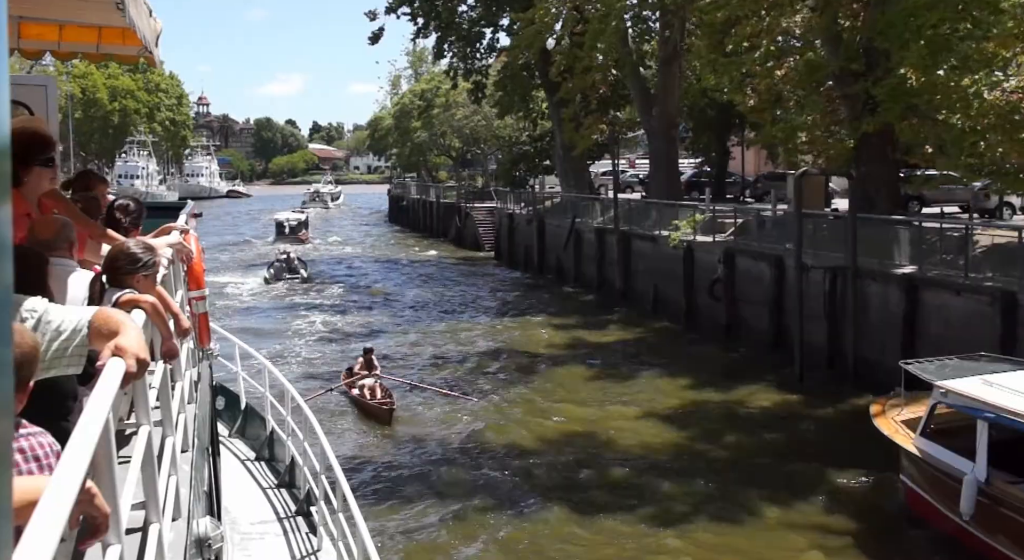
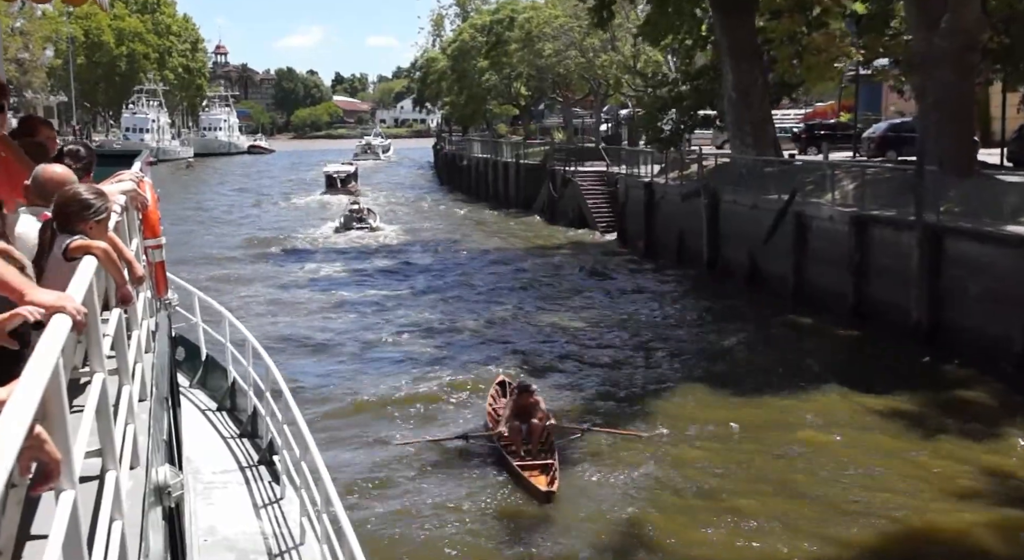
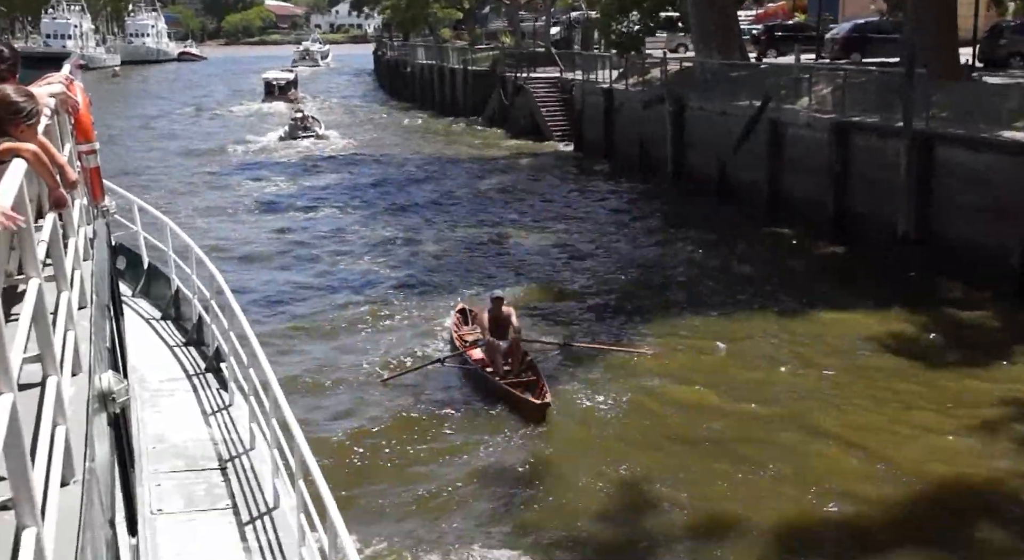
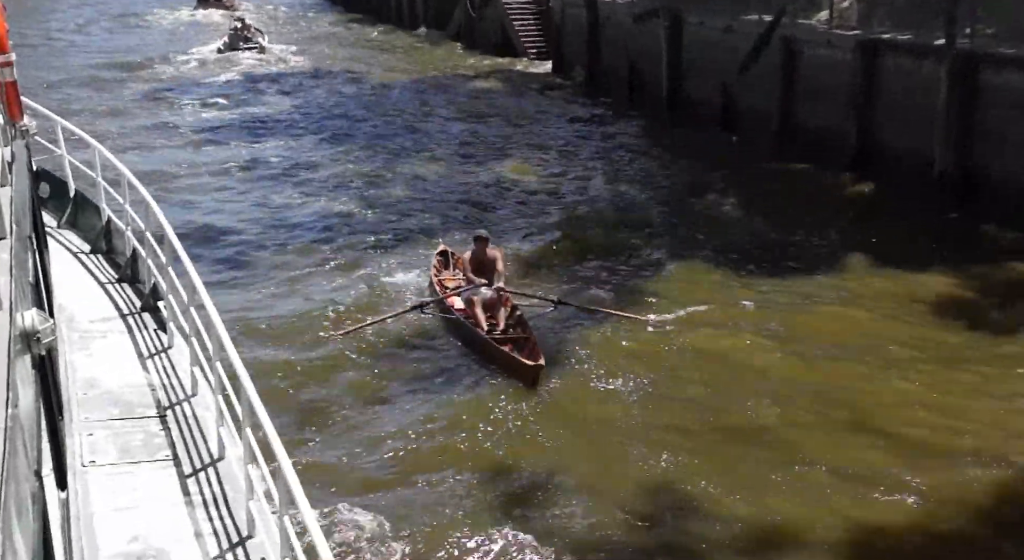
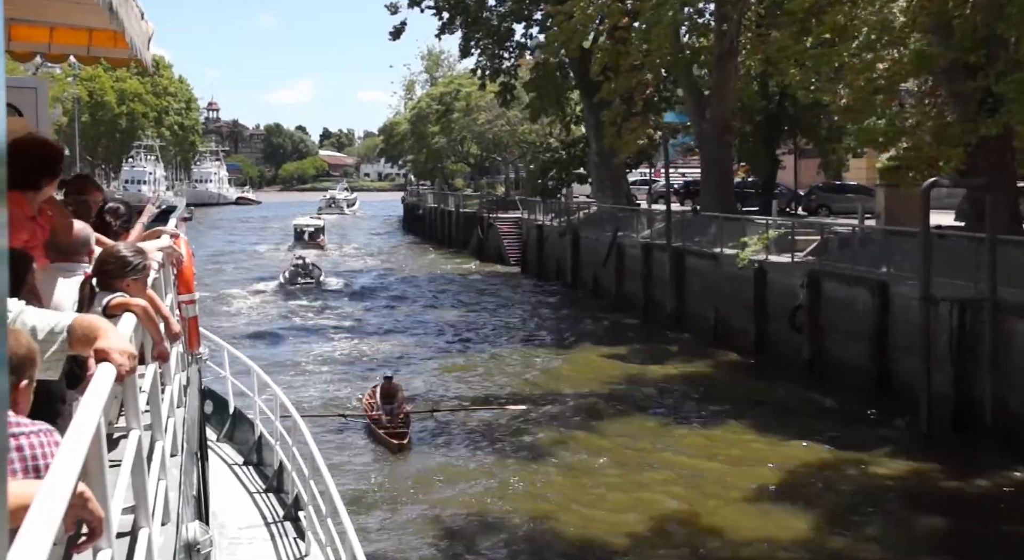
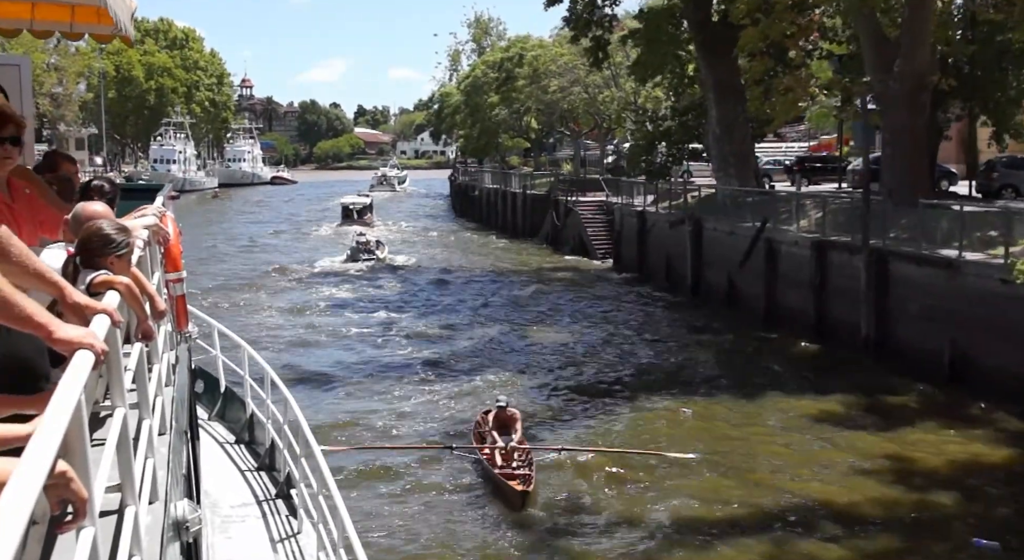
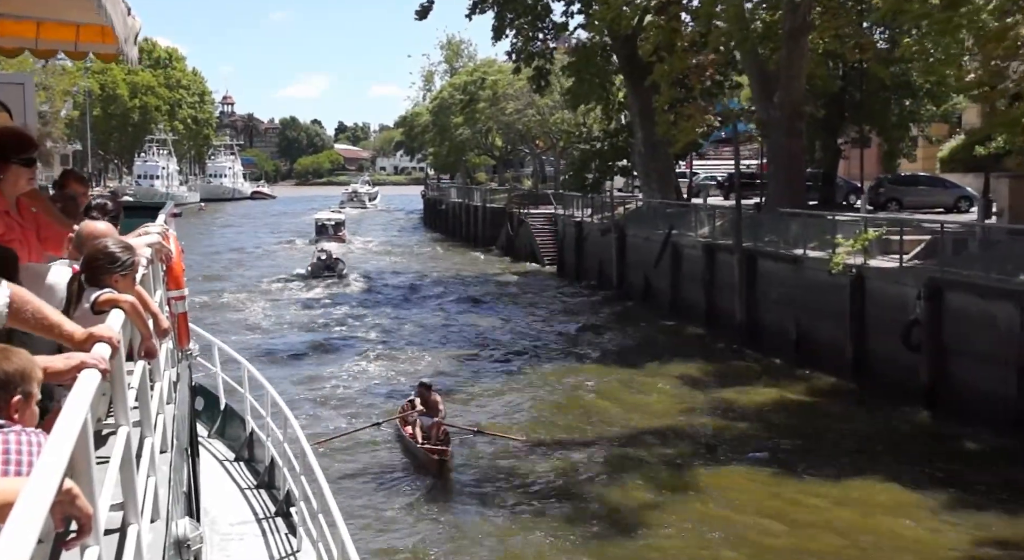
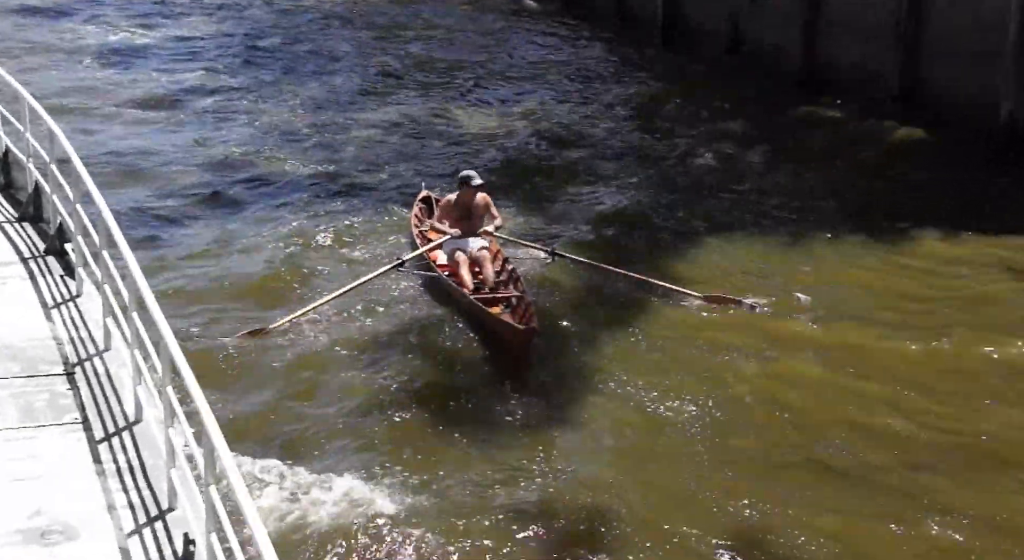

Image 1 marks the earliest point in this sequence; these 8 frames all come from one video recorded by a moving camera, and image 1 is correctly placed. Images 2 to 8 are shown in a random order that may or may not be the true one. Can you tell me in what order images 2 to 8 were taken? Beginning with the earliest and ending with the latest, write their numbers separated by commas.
5, 7, 6, 2, 3, 4, 8
